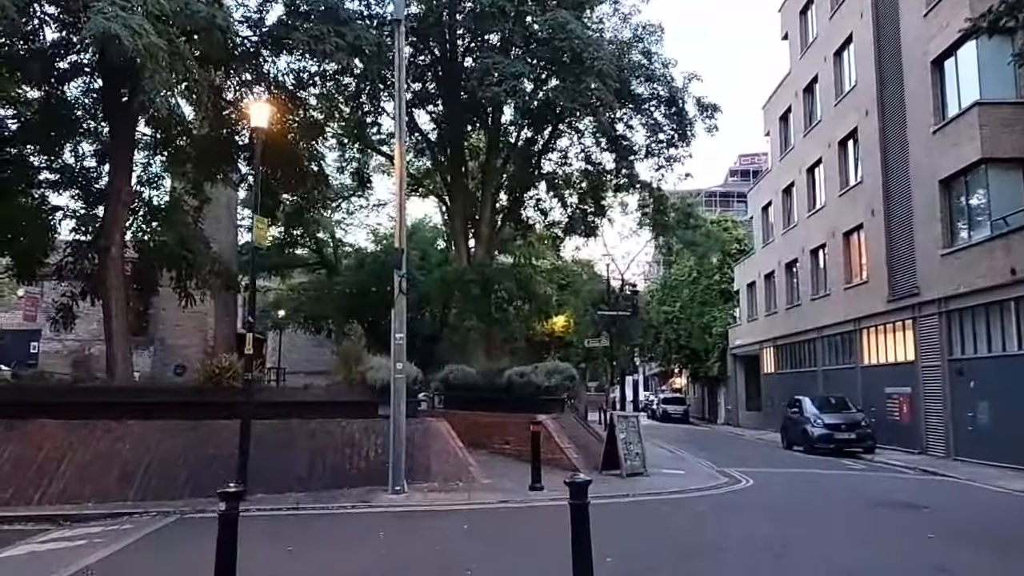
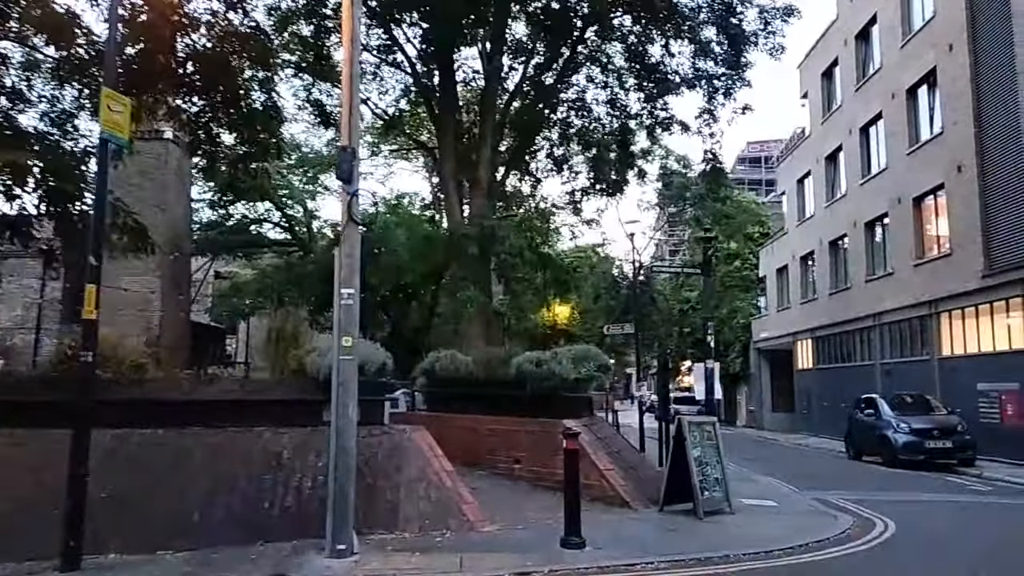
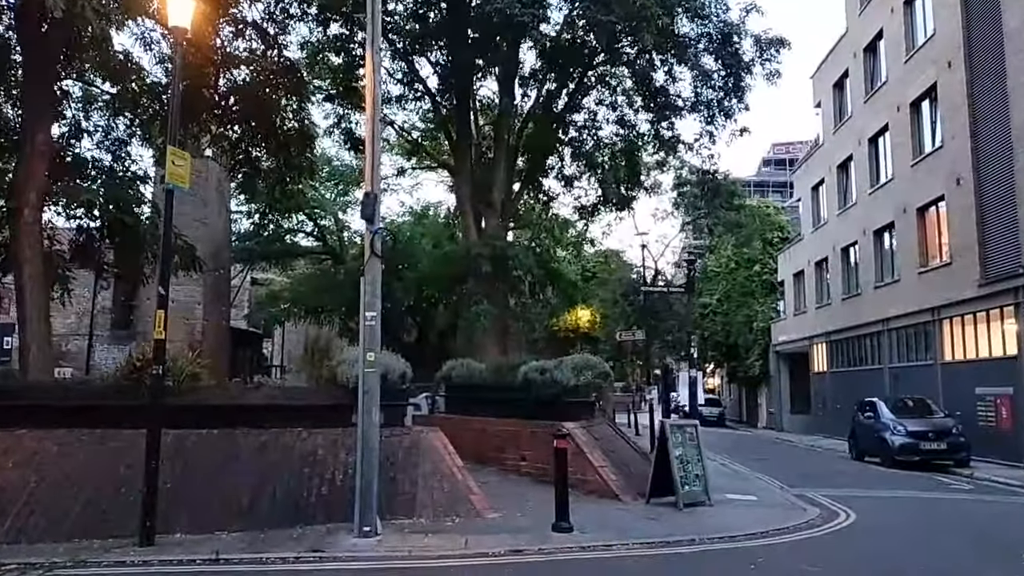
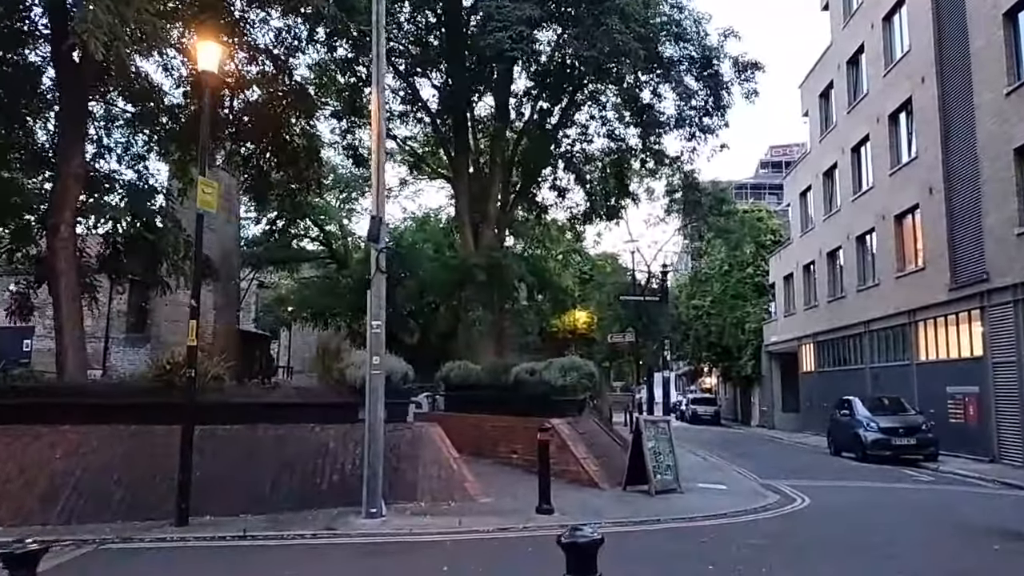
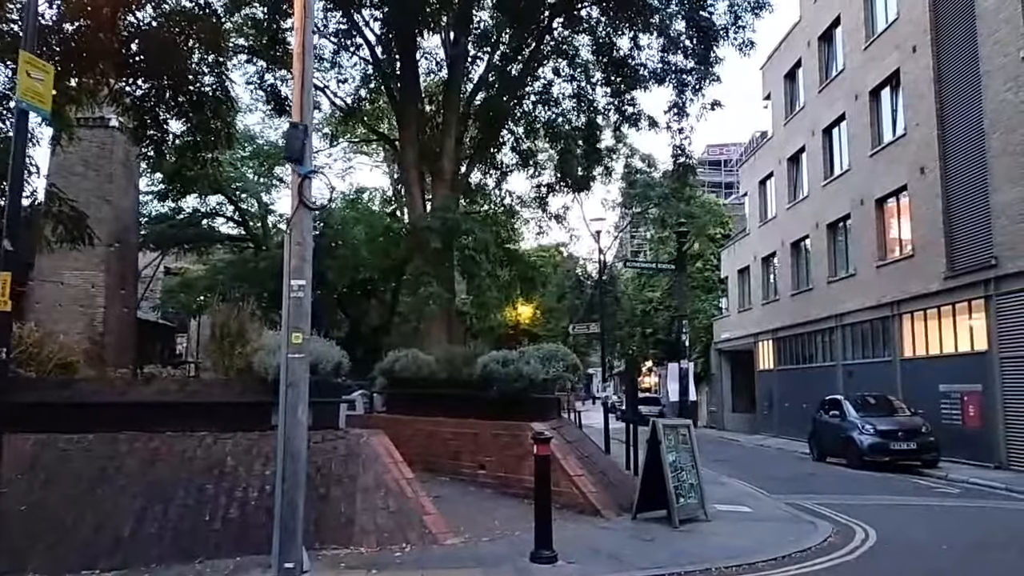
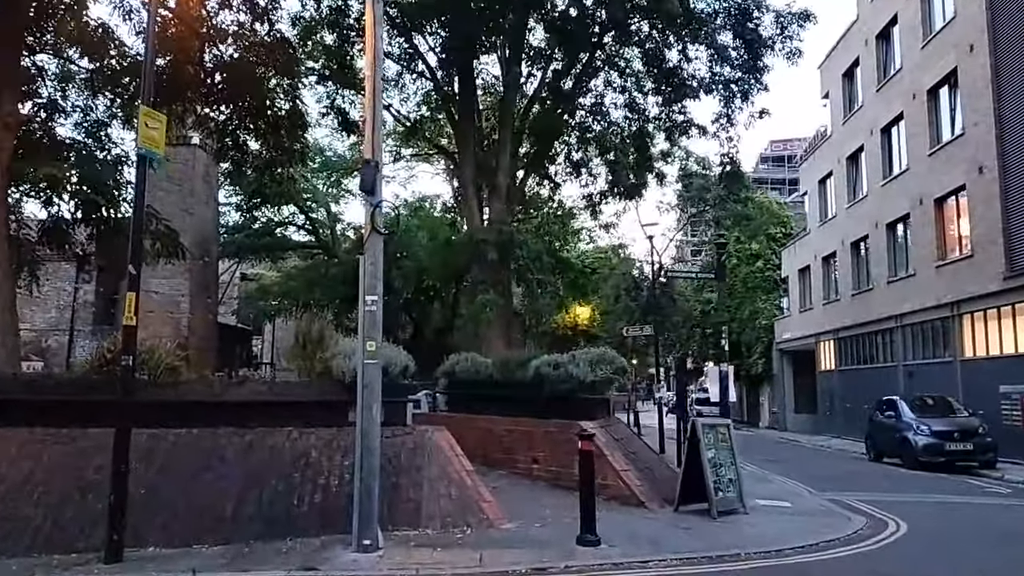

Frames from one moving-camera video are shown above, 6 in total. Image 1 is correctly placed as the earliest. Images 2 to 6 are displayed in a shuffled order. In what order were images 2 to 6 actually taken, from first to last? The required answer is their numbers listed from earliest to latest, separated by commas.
4, 3, 6, 2, 5
